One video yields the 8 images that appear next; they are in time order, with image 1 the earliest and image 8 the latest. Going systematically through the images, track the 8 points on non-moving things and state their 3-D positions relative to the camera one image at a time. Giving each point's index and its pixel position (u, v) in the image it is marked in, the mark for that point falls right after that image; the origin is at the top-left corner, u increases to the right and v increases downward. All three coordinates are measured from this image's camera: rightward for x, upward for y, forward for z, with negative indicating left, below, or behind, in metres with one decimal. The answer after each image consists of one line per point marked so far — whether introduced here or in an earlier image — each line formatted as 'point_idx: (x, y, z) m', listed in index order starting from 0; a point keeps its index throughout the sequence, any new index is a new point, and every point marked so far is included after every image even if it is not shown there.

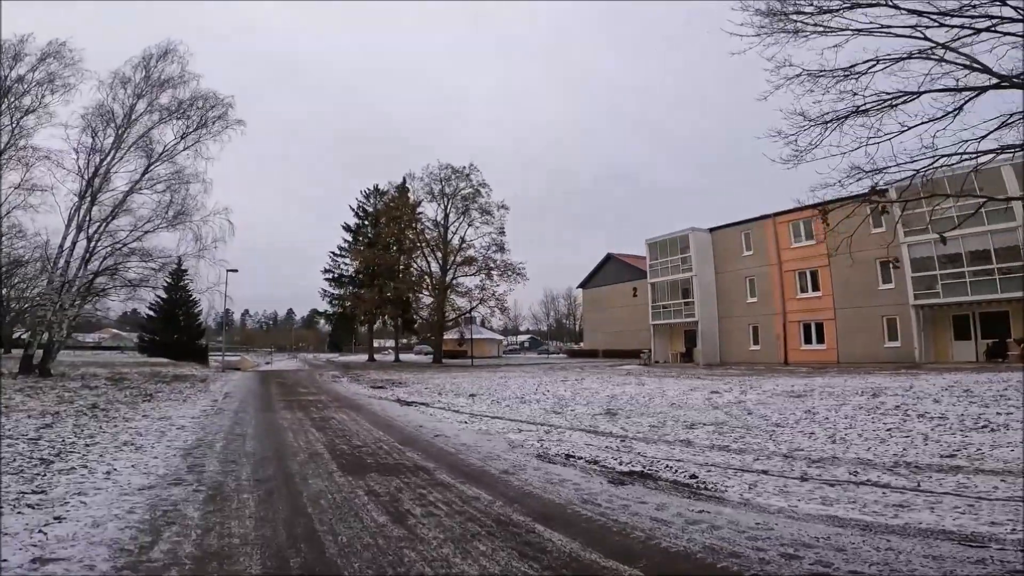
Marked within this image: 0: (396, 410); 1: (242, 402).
0: (-2.6, -2.8, +13.0) m
1: (-6.3, -2.6, +13.3) m
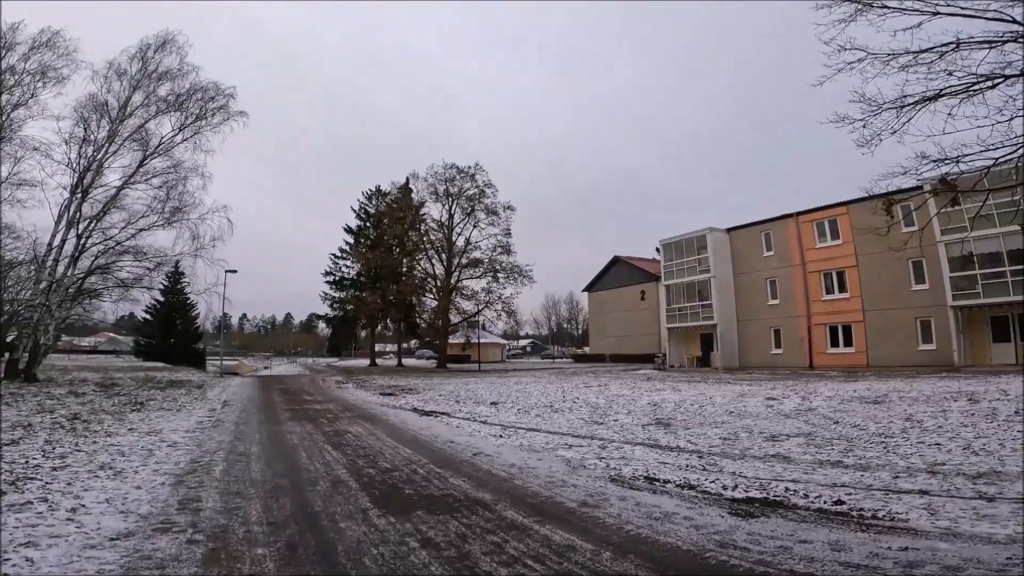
0: (-1.9, -2.7, +11.6) m
1: (-5.6, -2.6, +11.9) m
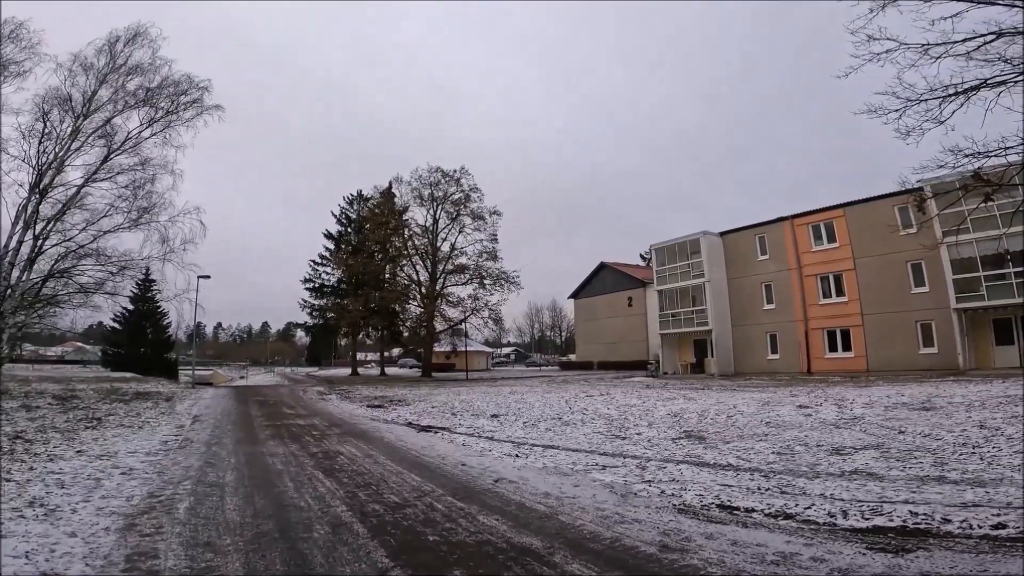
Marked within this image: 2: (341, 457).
0: (-1.7, -2.7, +10.4) m
1: (-5.5, -2.6, +10.5) m
2: (-2.3, -2.3, +7.9) m
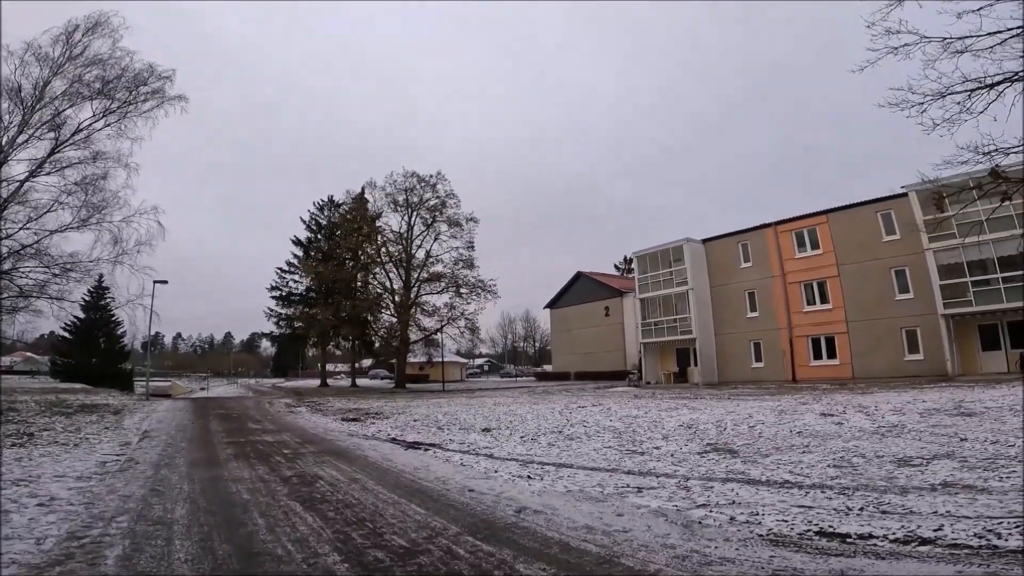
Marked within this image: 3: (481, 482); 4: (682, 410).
0: (-1.7, -2.6, +9.1) m
1: (-5.4, -2.5, +9.1) m
2: (-2.2, -2.2, +6.6) m
3: (-0.4, -2.3, +6.9) m
4: (+4.1, -2.9, +13.9) m
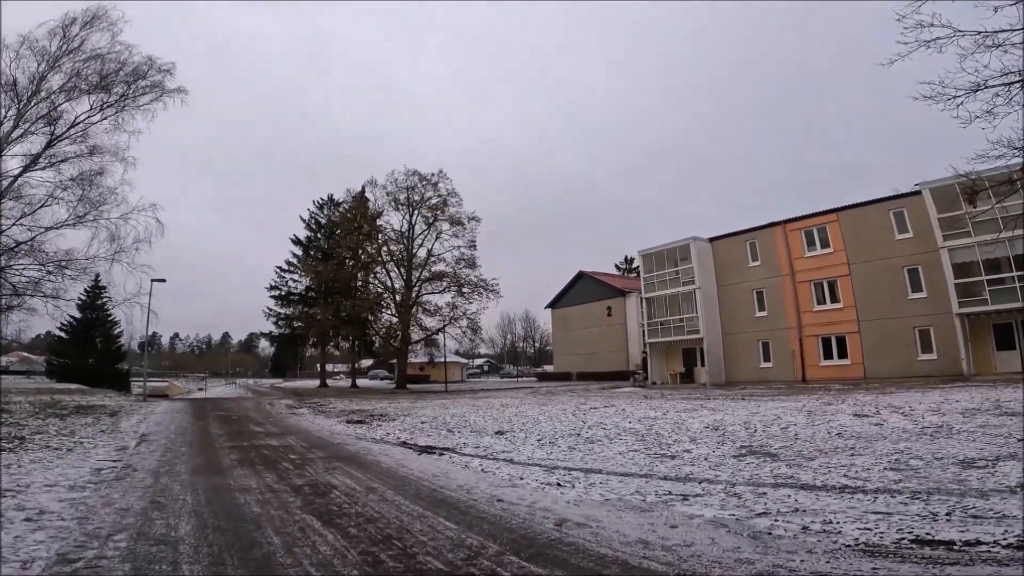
0: (-1.4, -2.6, +8.6) m
1: (-5.1, -2.5, +8.5) m
2: (-1.9, -2.2, +6.1) m
3: (0.0, -2.2, +6.3) m
4: (+4.4, -2.8, +13.4) m
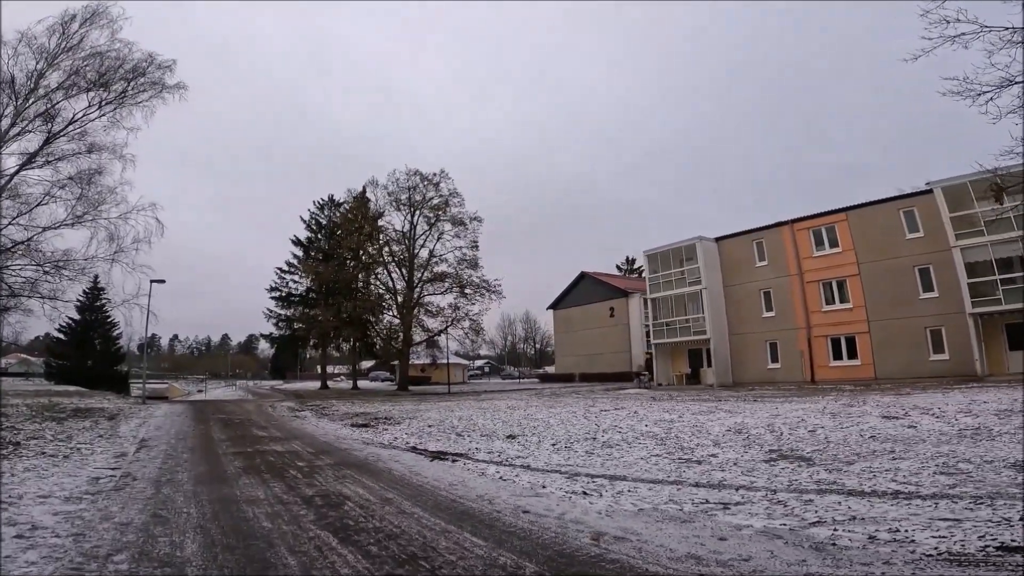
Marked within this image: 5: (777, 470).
0: (-1.1, -2.6, +8.2) m
1: (-4.9, -2.4, +8.1) m
2: (-1.6, -2.1, +5.7) m
3: (+0.2, -2.2, +6.0) m
4: (+4.6, -2.8, +13.0) m
5: (+3.1, -2.2, +6.8) m
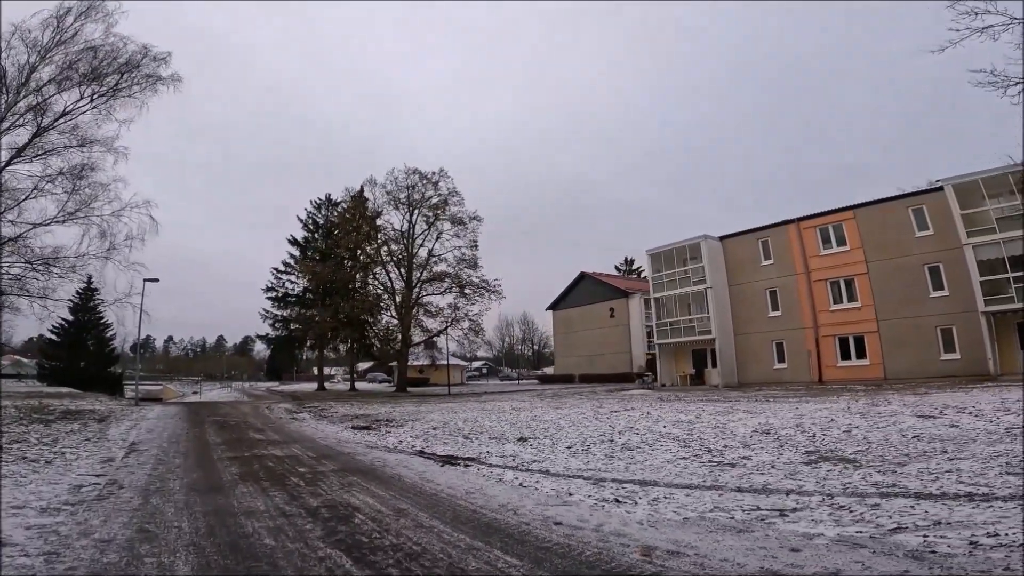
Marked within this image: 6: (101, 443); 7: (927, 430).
0: (-0.9, -2.5, +7.7) m
1: (-4.6, -2.3, +7.5) m
2: (-1.4, -2.0, +5.1) m
3: (+0.5, -2.1, +5.4) m
4: (+4.9, -2.7, +12.4) m
5: (+3.4, -2.1, +6.2) m
6: (-7.1, -2.7, +9.9) m
7: (+5.9, -2.1, +8.2) m
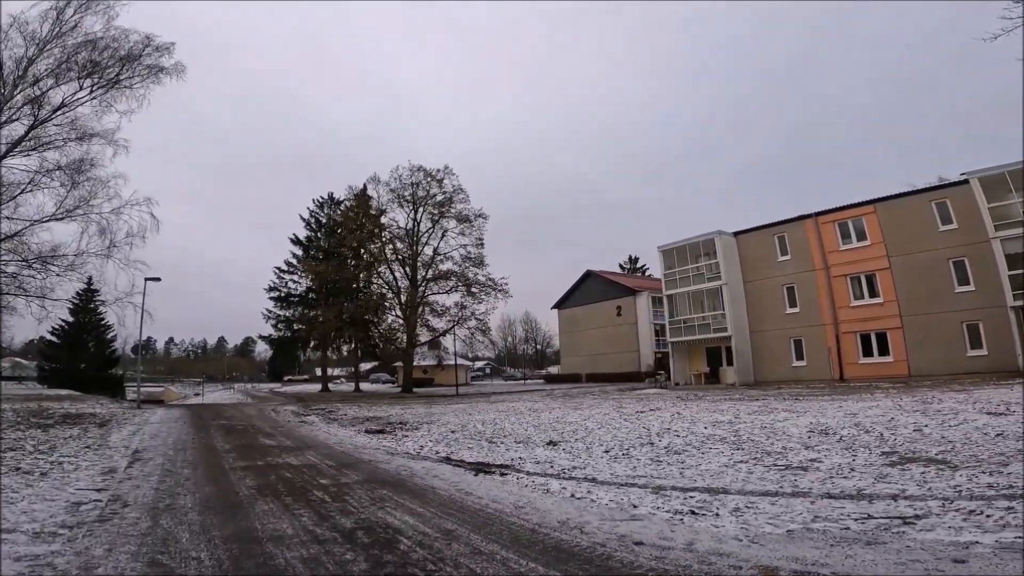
0: (-0.4, -2.4, +6.9) m
1: (-4.1, -2.3, +6.8) m
2: (-0.8, -1.9, +4.4) m
3: (+1.0, -2.0, +4.7) m
4: (+5.4, -2.6, +11.7) m
5: (+3.9, -2.0, +5.5) m
6: (-6.6, -2.6, +9.2) m
7: (+6.4, -1.9, +7.5) m
